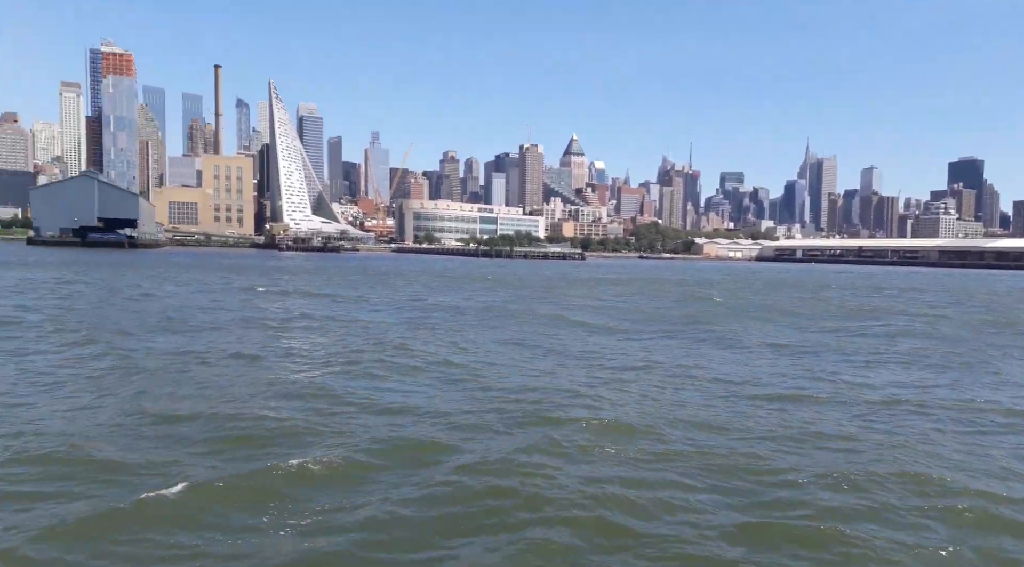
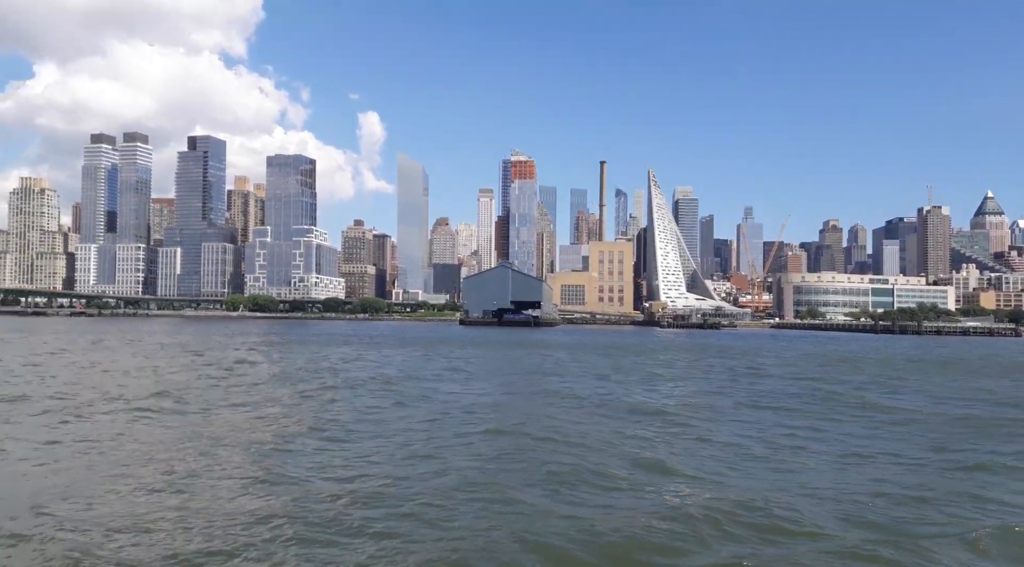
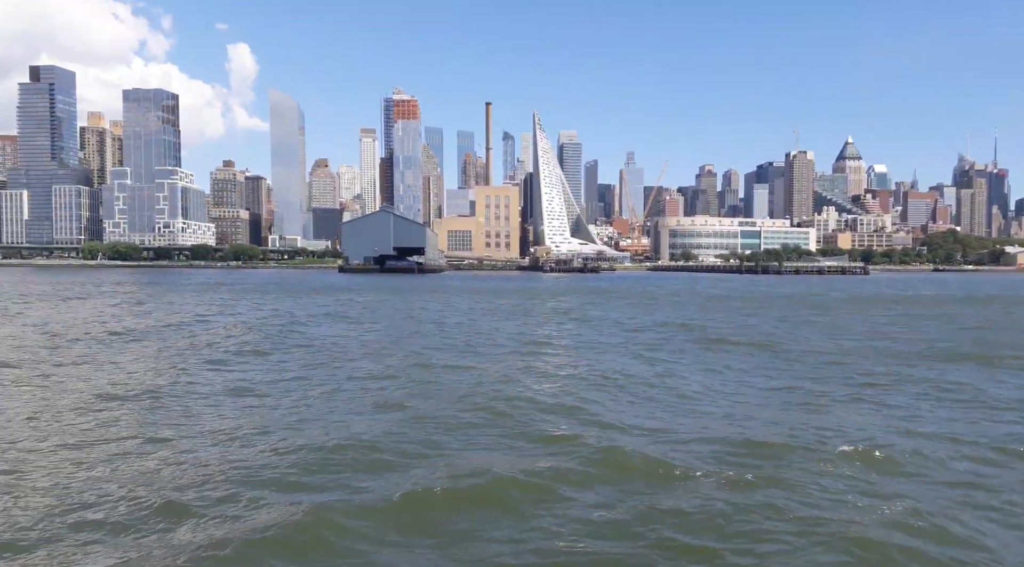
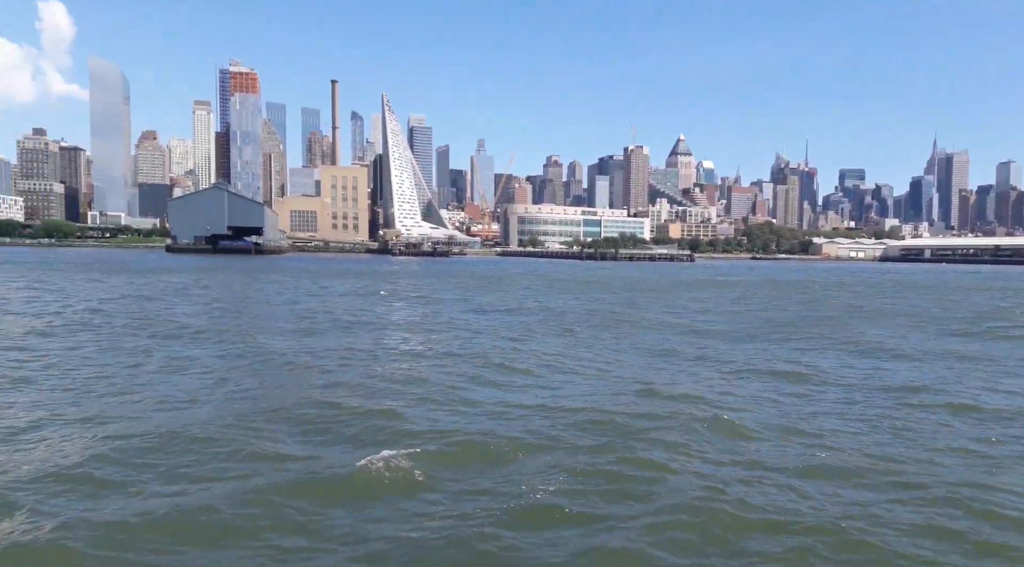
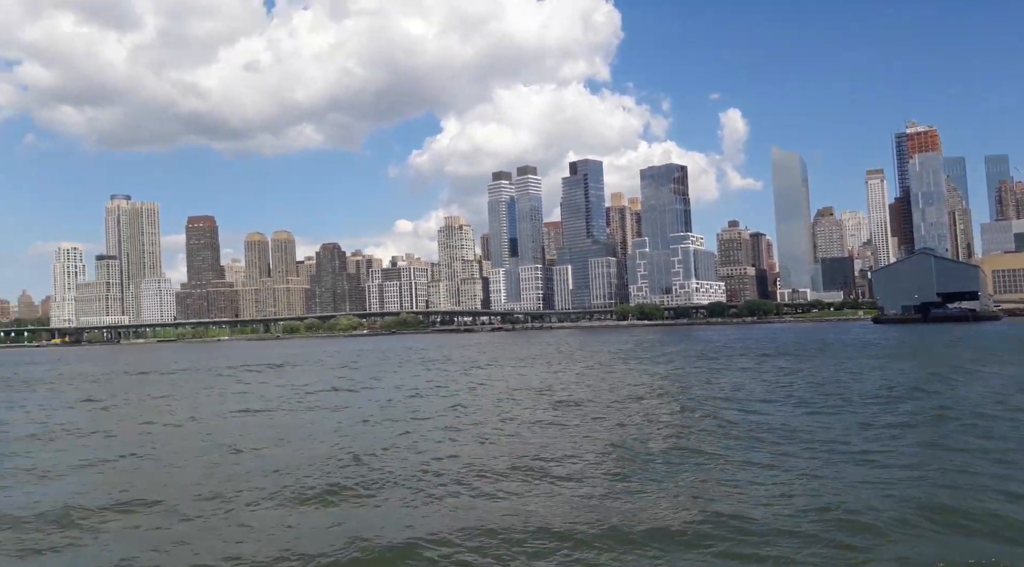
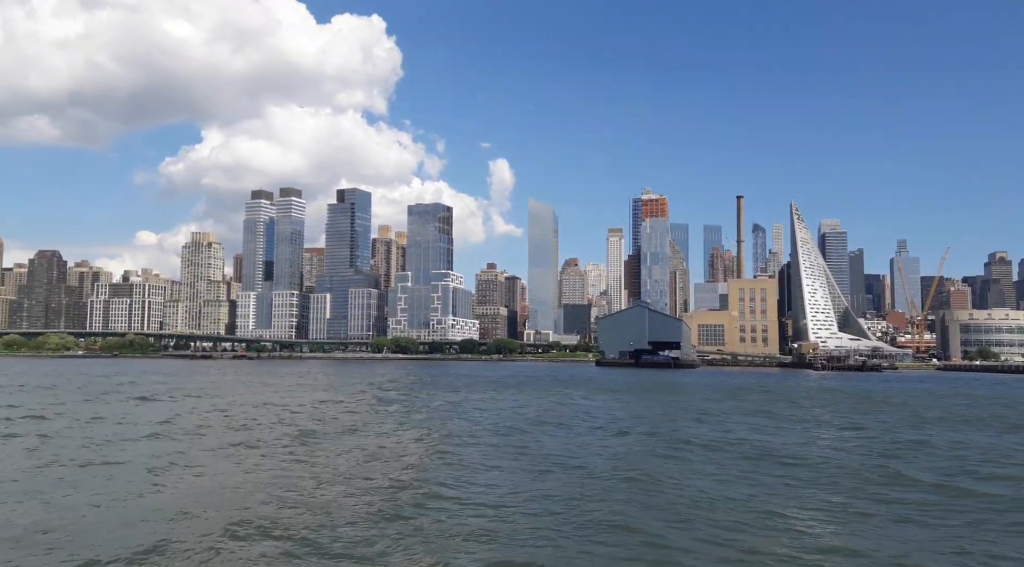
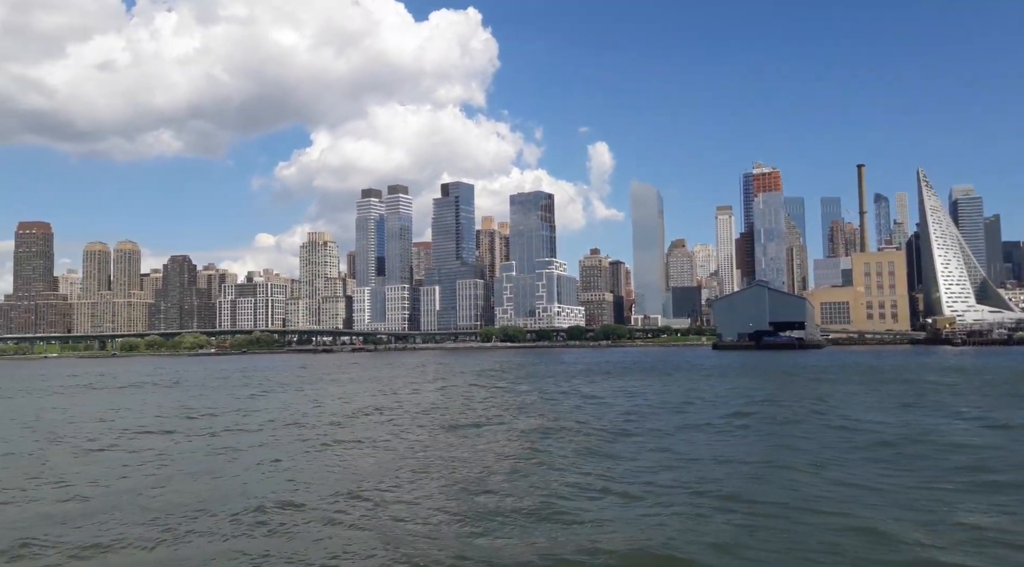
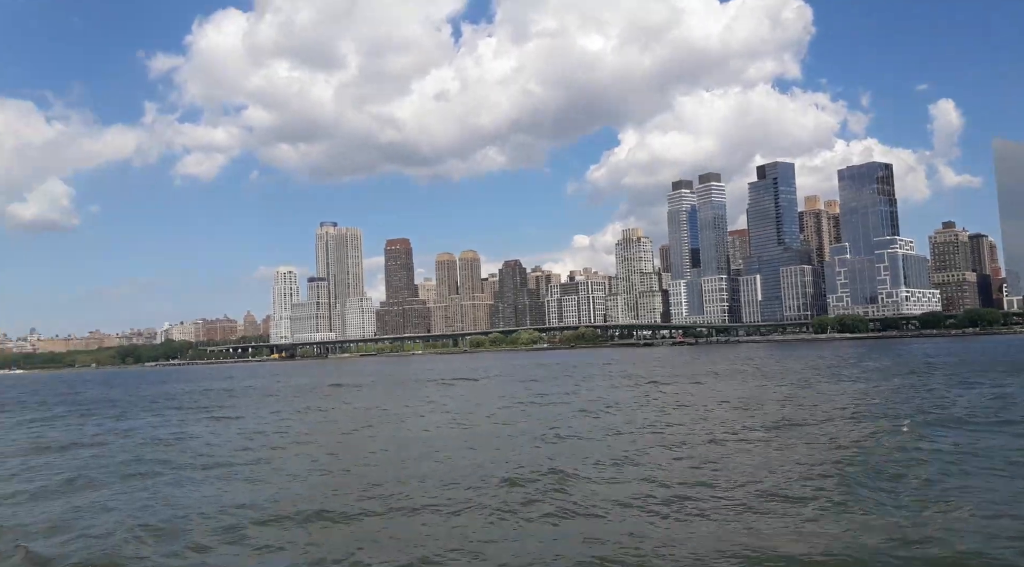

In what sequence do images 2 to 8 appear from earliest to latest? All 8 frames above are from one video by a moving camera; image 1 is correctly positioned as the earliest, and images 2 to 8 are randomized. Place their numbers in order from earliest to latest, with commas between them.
4, 3, 2, 6, 7, 5, 8
